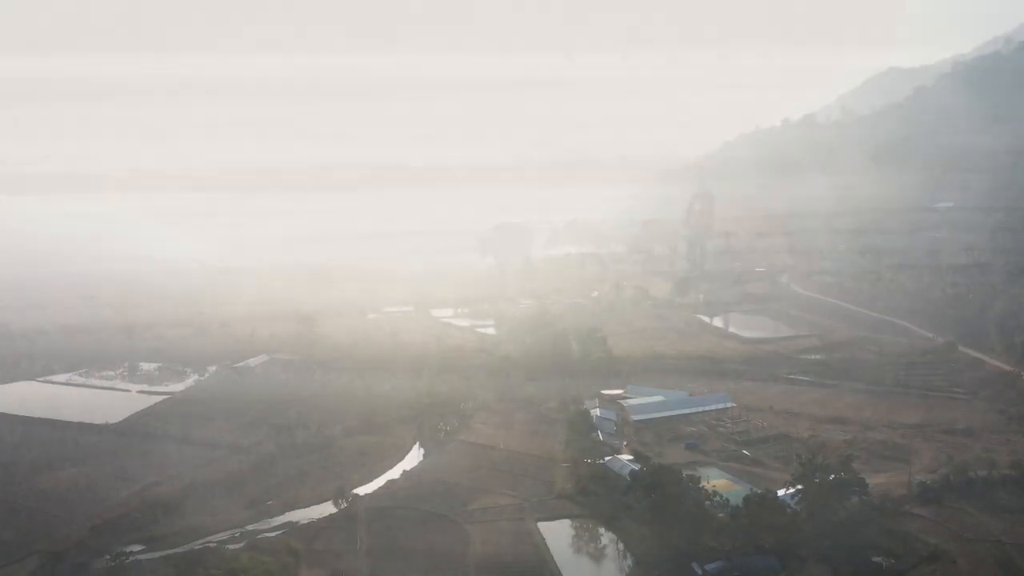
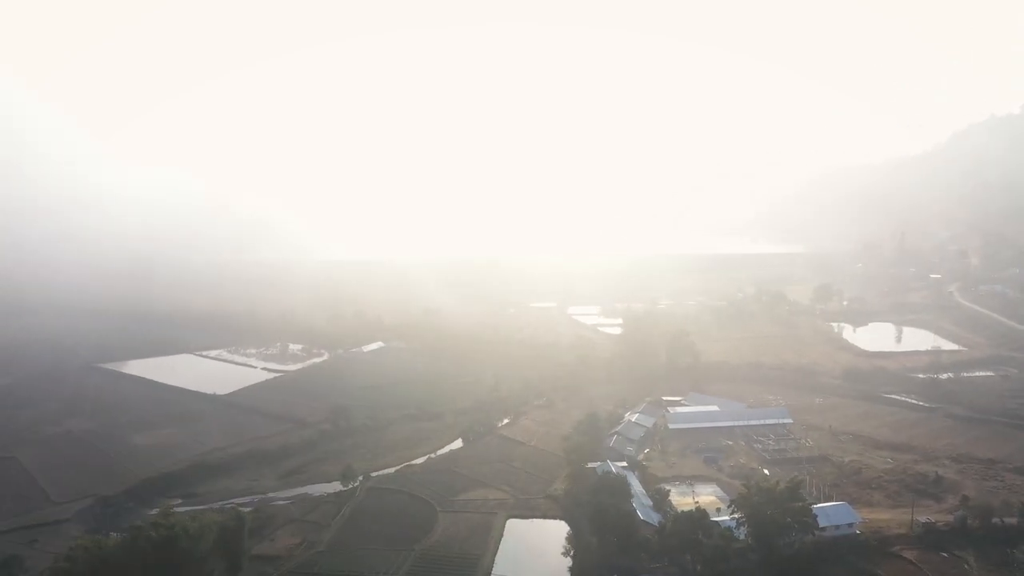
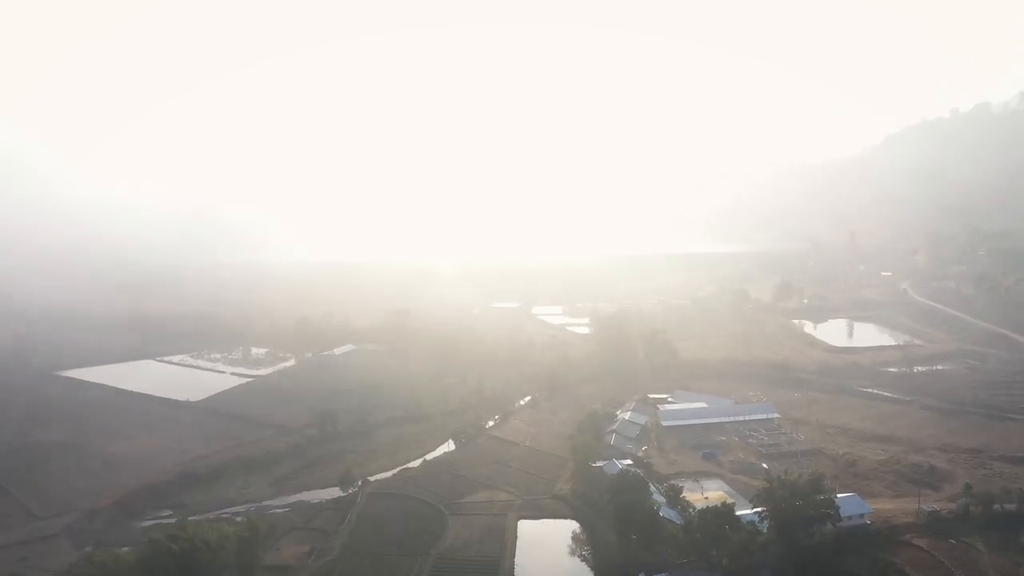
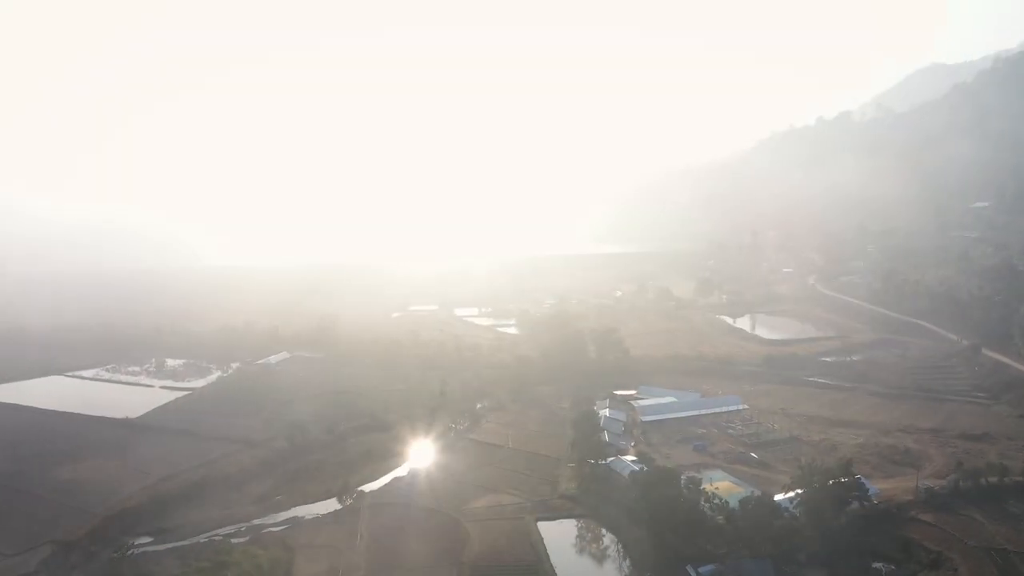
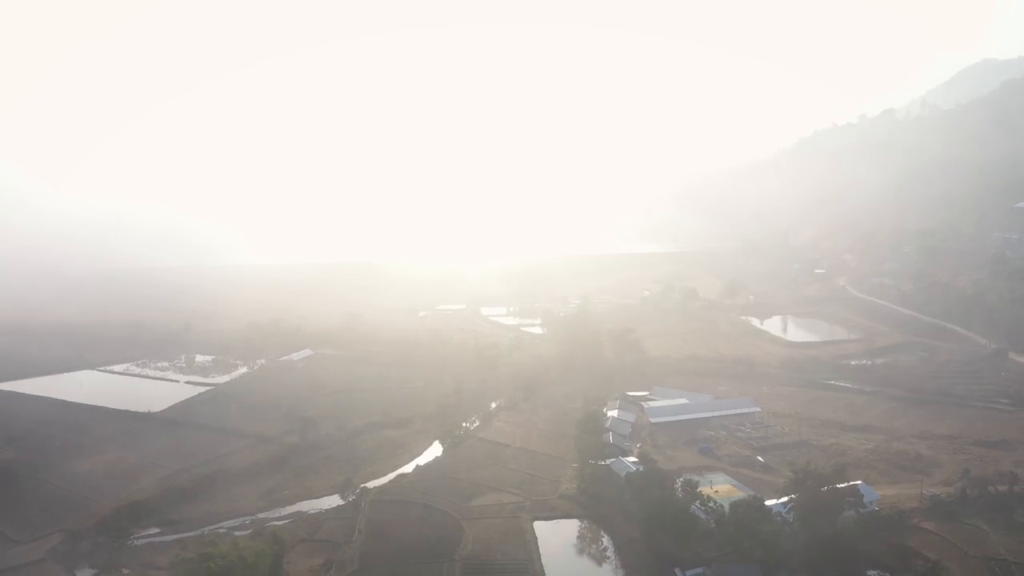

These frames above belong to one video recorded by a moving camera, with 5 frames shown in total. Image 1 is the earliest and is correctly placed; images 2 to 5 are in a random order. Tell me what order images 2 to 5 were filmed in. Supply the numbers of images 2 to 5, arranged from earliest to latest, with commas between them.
4, 5, 3, 2
